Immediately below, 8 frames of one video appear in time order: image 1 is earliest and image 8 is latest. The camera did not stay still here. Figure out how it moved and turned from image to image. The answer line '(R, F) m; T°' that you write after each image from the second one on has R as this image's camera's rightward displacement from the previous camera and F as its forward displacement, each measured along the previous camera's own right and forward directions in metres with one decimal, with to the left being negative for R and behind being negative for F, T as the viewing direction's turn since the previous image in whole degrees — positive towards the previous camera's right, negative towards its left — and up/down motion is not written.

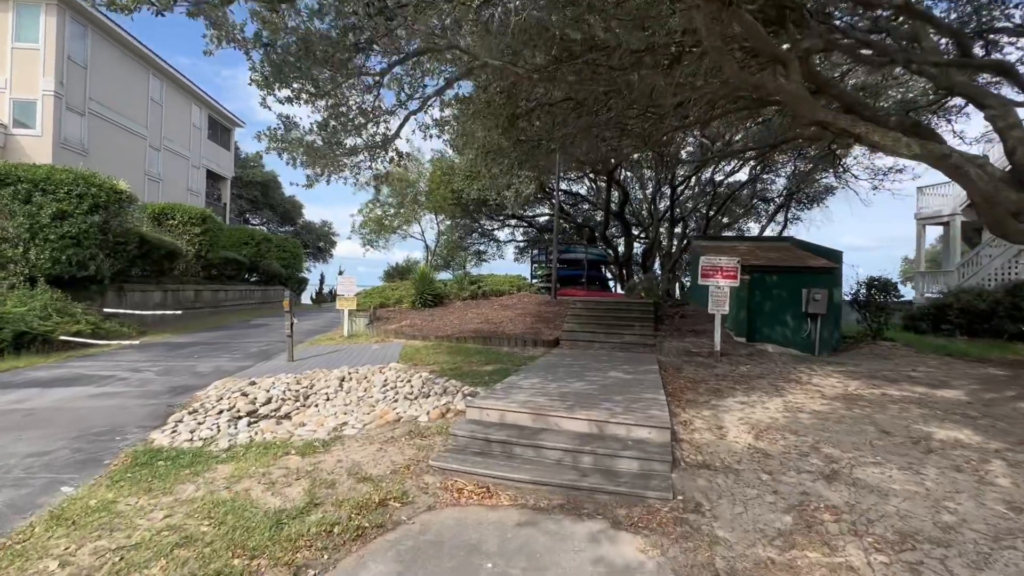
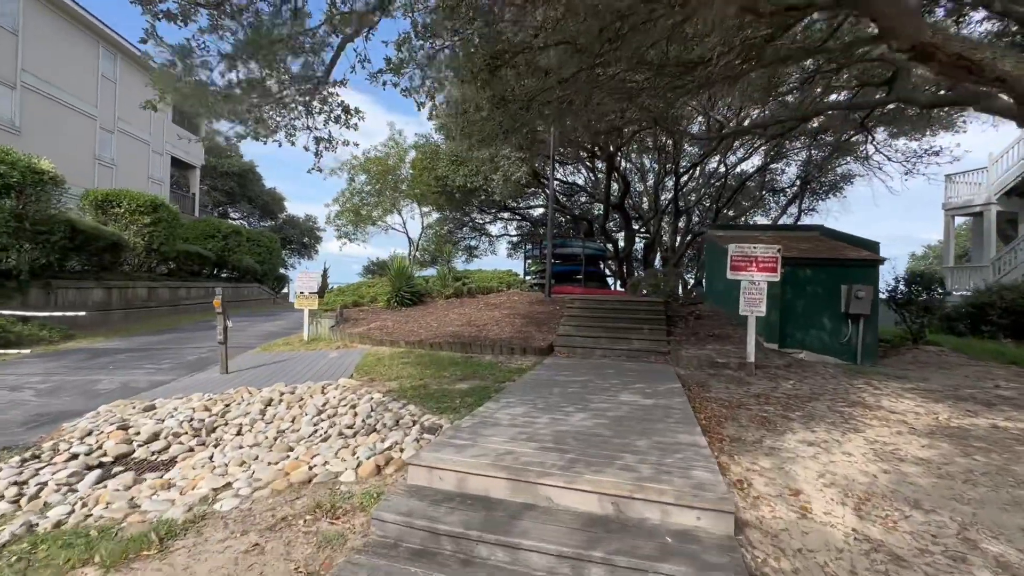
(+0.2, +1.6) m; 0°
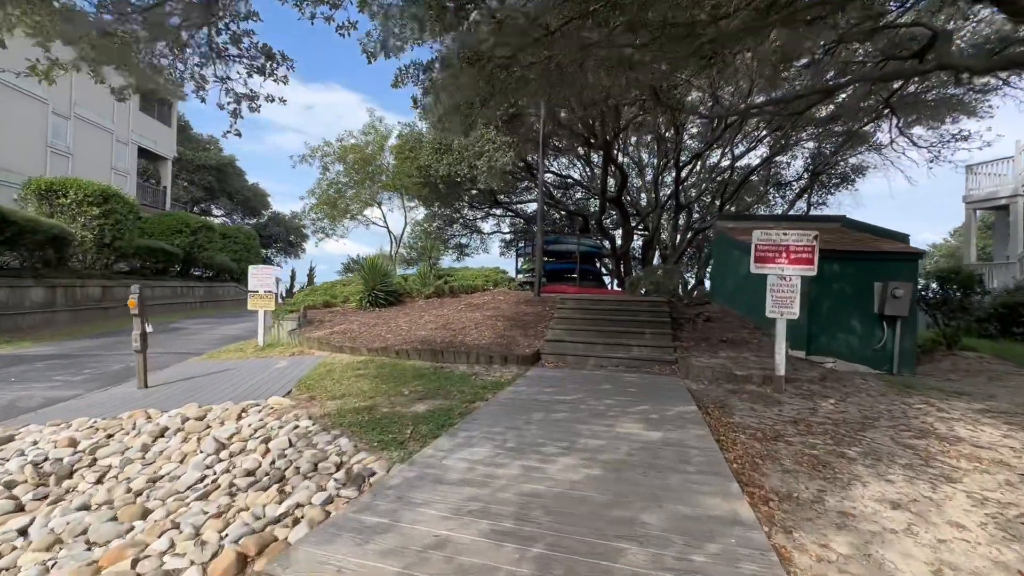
(+0.2, +1.2) m; 0°
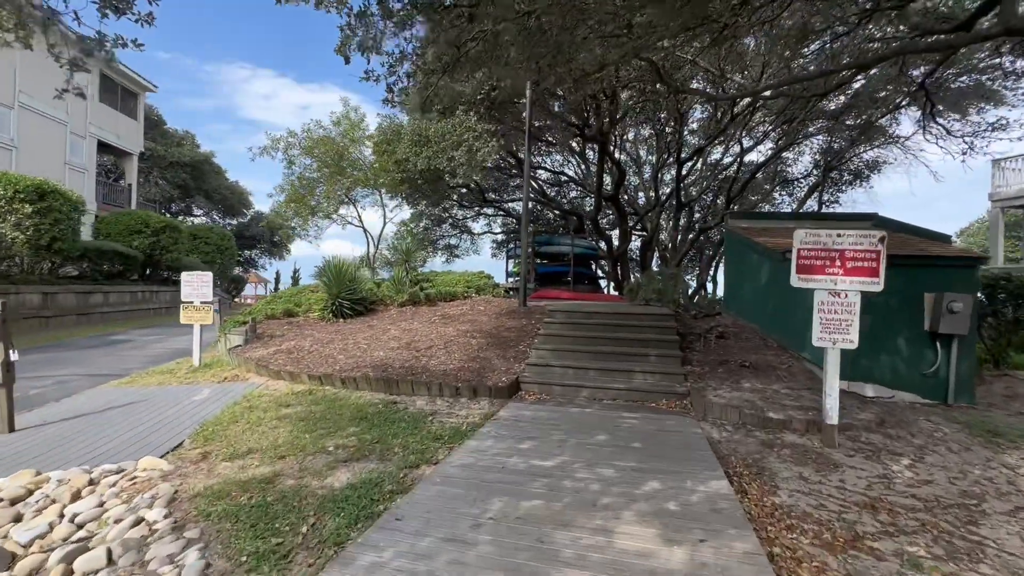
(+0.3, +1.3) m; 0°
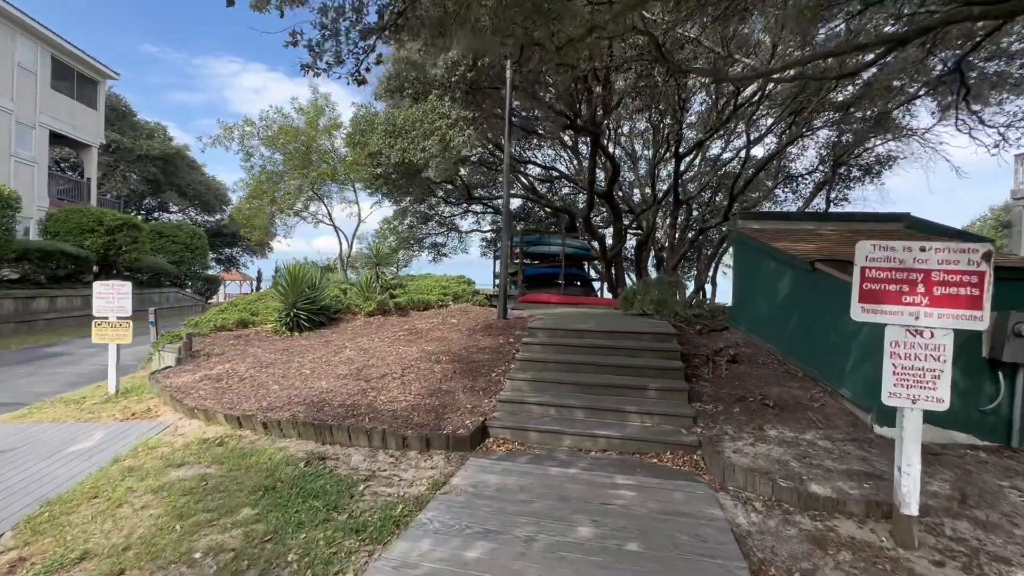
(+0.3, +1.1) m; +1°
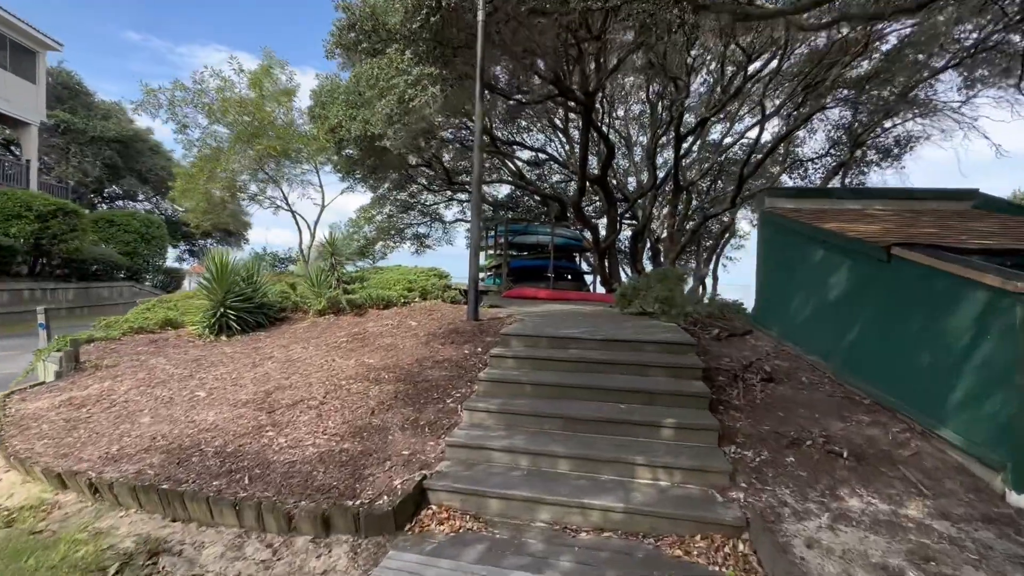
(+0.2, +1.5) m; +1°
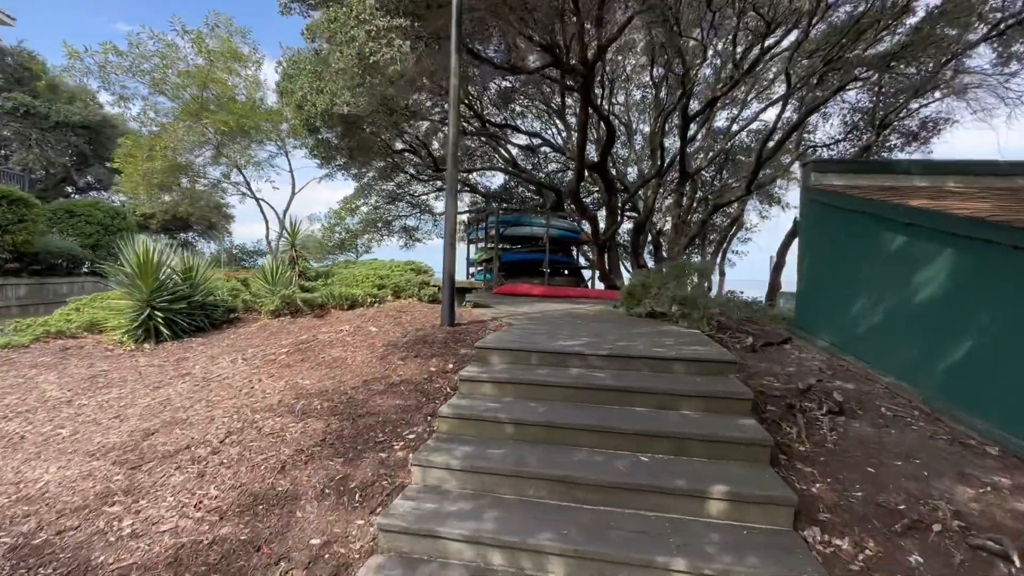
(+0.1, +1.2) m; 0°
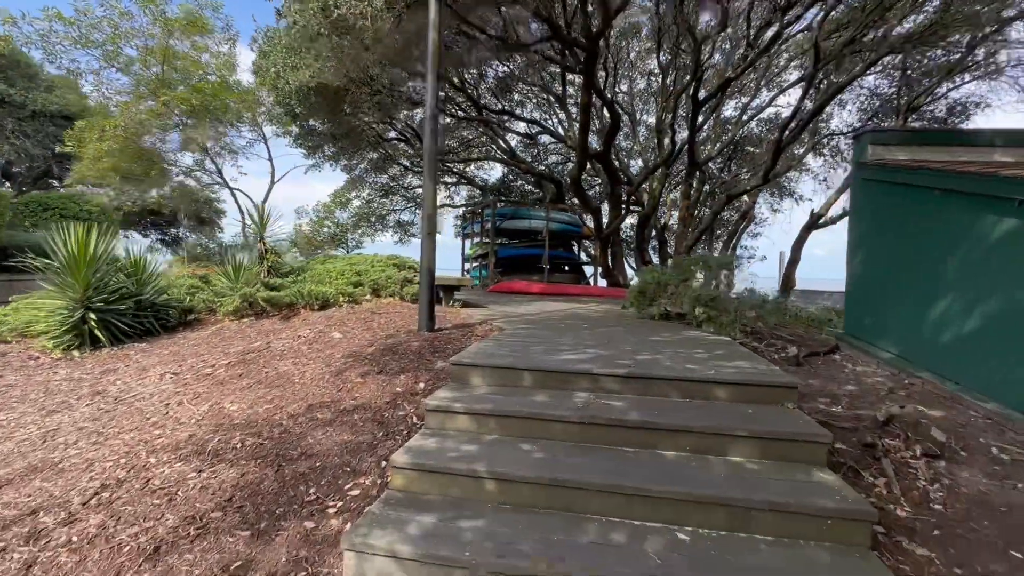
(+0.1, +0.8) m; 0°
